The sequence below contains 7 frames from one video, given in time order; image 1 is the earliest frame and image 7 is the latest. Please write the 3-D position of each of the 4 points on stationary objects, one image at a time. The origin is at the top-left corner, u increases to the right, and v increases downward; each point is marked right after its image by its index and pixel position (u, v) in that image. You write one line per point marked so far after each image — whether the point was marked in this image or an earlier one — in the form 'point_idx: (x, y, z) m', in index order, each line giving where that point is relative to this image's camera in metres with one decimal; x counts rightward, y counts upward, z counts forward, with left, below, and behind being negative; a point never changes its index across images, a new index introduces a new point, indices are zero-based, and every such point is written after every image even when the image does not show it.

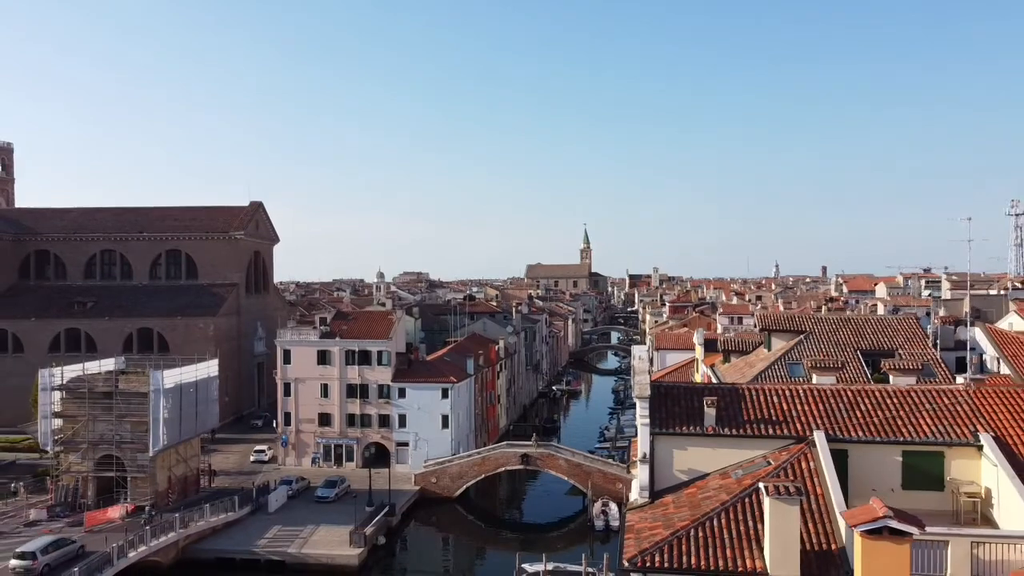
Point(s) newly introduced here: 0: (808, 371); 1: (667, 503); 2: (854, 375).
0: (+4.1, -1.2, +11.7) m
1: (+1.3, -1.8, +7.2) m
2: (+4.7, -1.2, +11.8) m
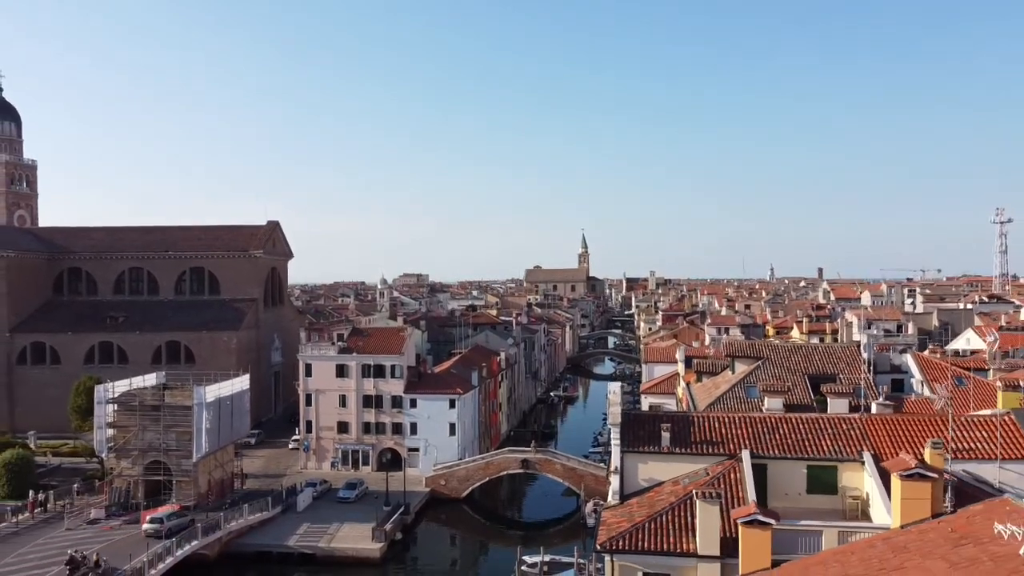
0: (+4.1, -1.8, +14.1) m
1: (+1.3, -2.4, +9.6) m
2: (+4.8, -1.8, +14.2) m
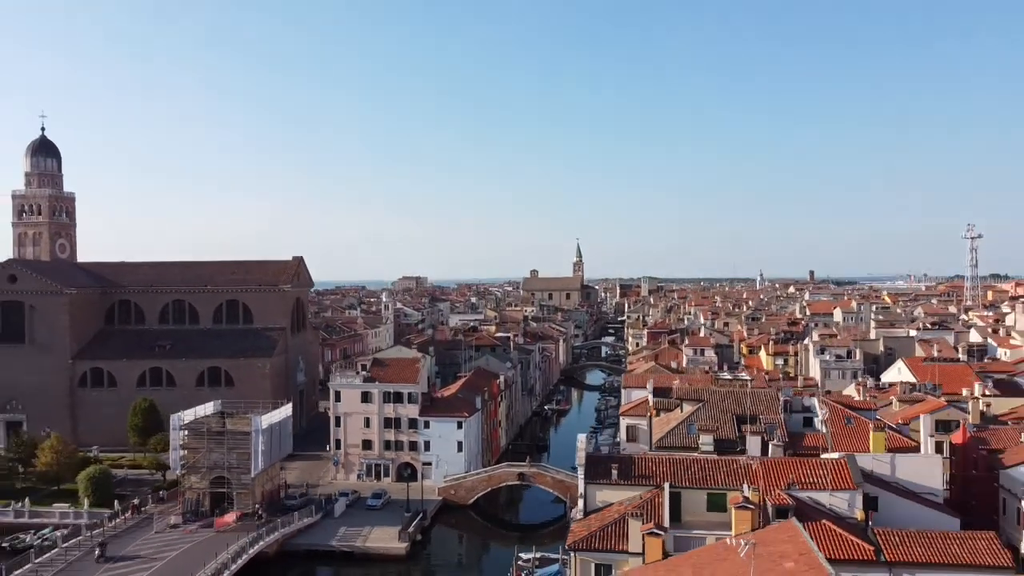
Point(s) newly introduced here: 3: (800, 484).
0: (+4.1, -3.2, +18.8) m
1: (+1.3, -3.9, +14.3) m
2: (+4.7, -3.2, +18.9) m
3: (+4.7, -3.2, +13.8) m
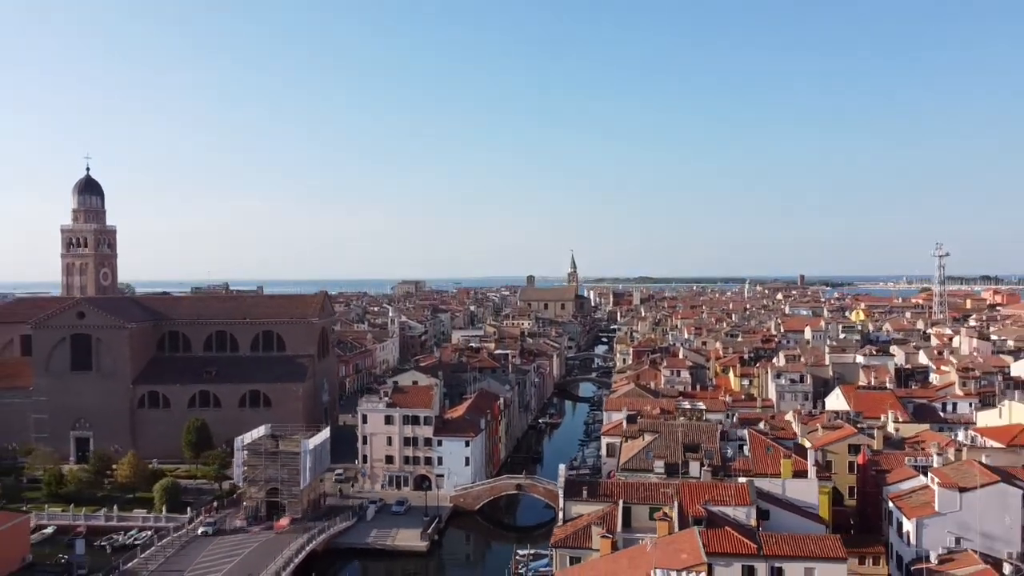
0: (+4.1, -5.0, +24.8) m
1: (+1.3, -5.7, +20.2) m
2: (+4.7, -5.0, +24.8) m
3: (+4.7, -5.0, +19.8) m
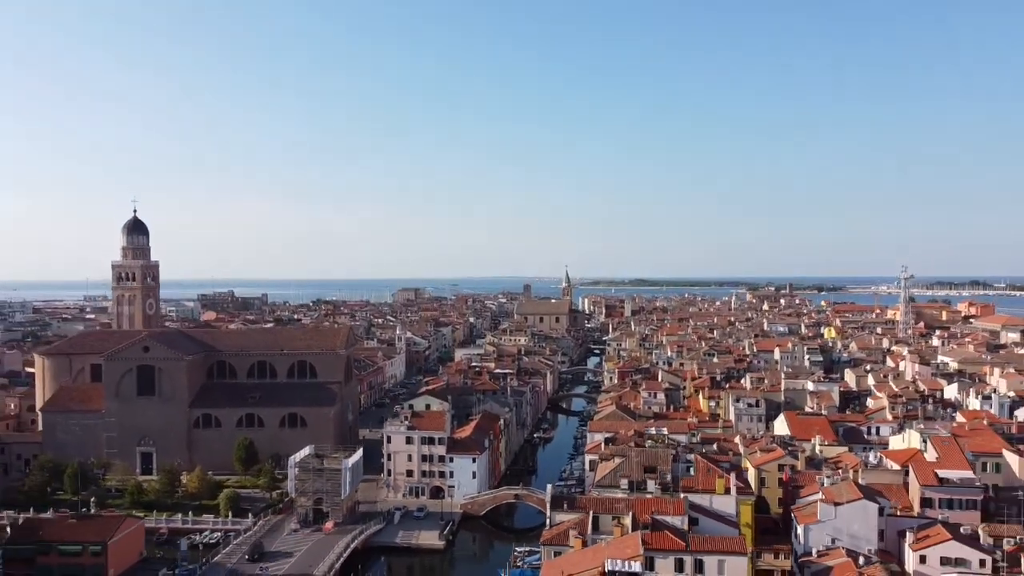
0: (+4.1, -7.3, +32.4) m
1: (+1.4, -7.9, +27.8) m
2: (+4.7, -7.2, +32.5) m
3: (+4.8, -7.3, +27.4) m
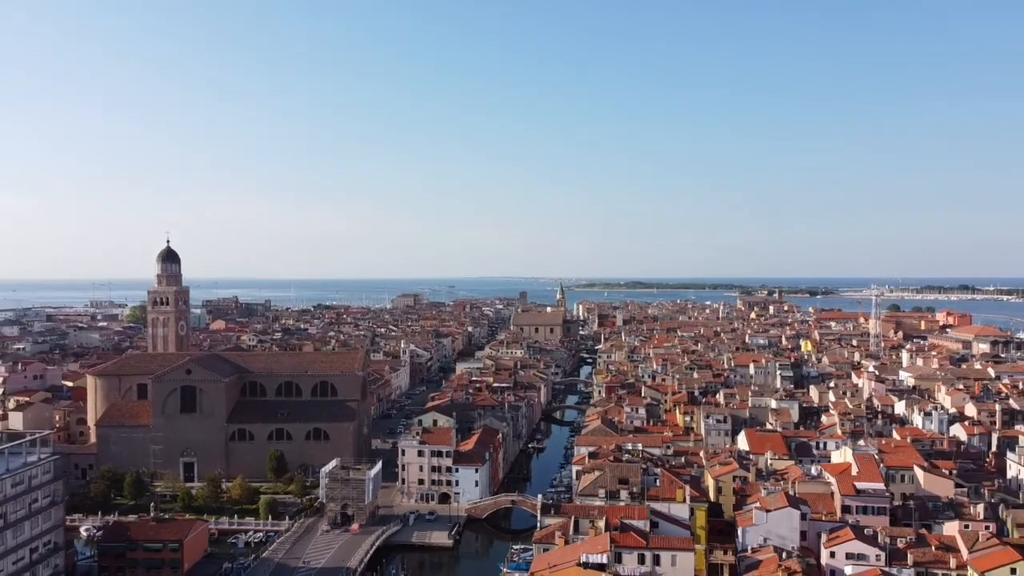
0: (+4.0, -9.3, +39.4) m
1: (+1.3, -10.0, +34.8) m
2: (+4.6, -9.3, +39.5) m
3: (+4.7, -9.3, +34.4) m
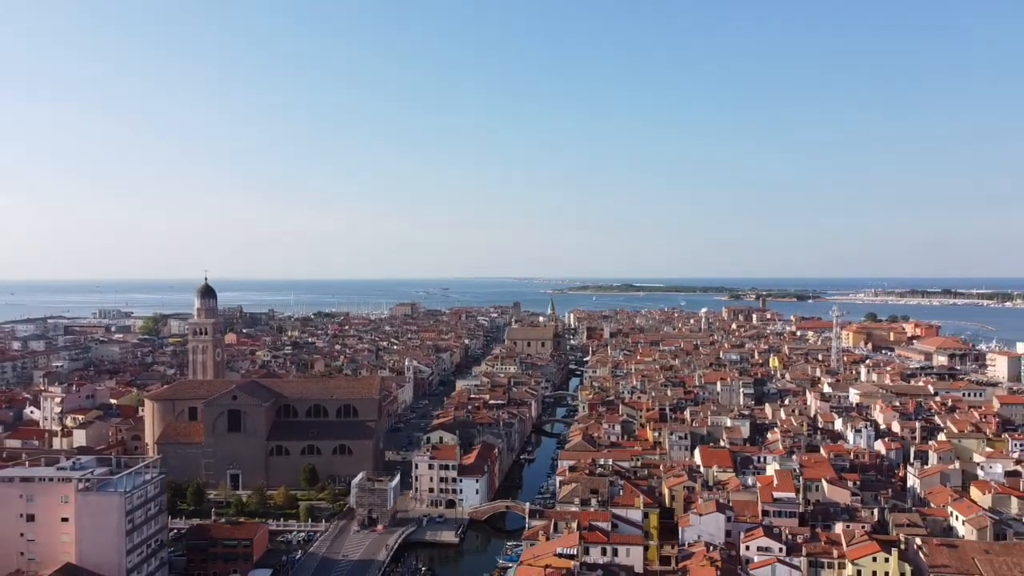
0: (+3.7, -12.4, +50.1) m
1: (+1.0, -13.1, +45.5) m
2: (+4.3, -12.4, +50.2) m
3: (+4.4, -12.4, +45.1) m
